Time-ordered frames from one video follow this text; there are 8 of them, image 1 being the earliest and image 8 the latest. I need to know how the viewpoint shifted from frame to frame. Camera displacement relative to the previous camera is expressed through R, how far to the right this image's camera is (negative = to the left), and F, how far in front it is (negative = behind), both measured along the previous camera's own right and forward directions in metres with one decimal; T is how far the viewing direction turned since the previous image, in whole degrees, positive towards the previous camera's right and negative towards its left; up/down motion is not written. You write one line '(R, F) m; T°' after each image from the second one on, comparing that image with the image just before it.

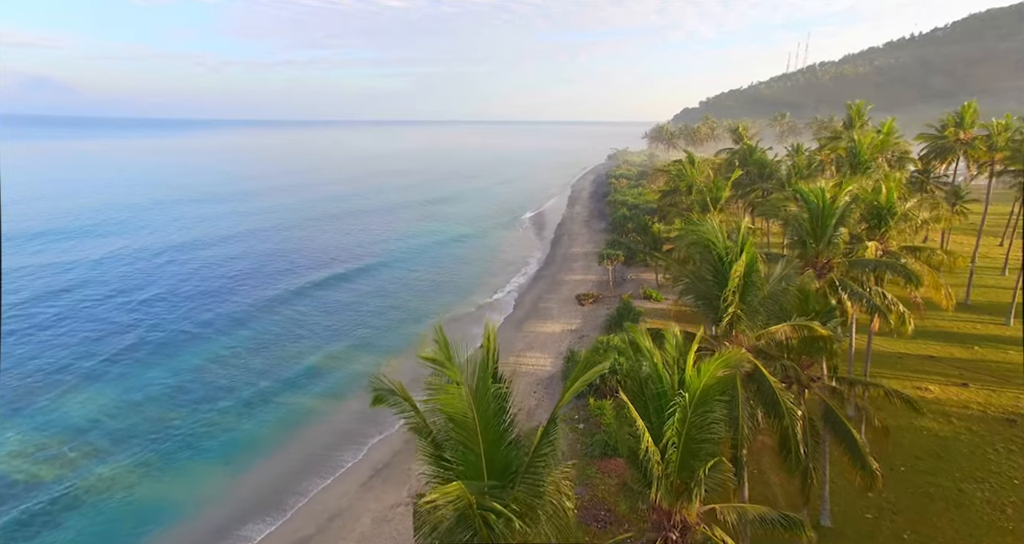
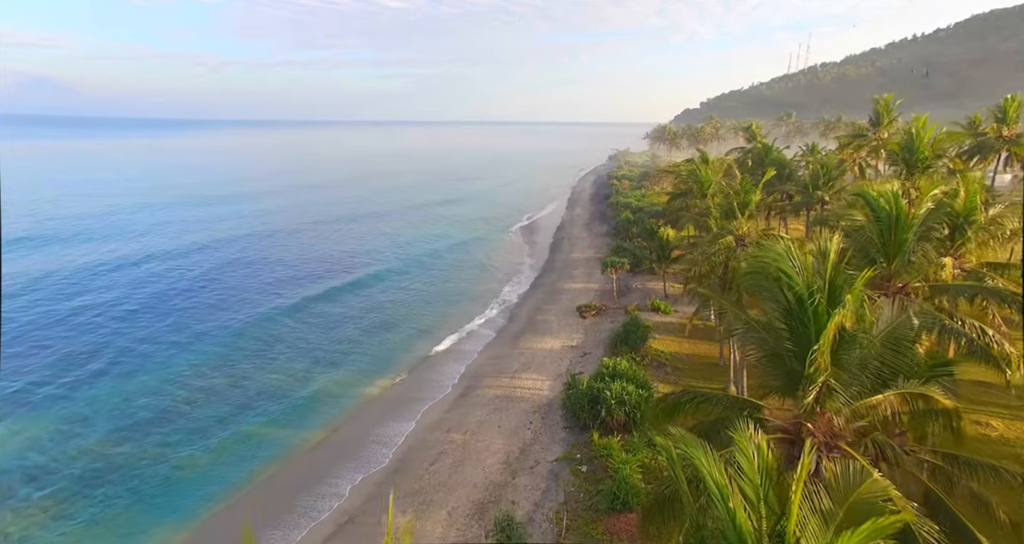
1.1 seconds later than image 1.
(+0.3, +3.4) m; 0°
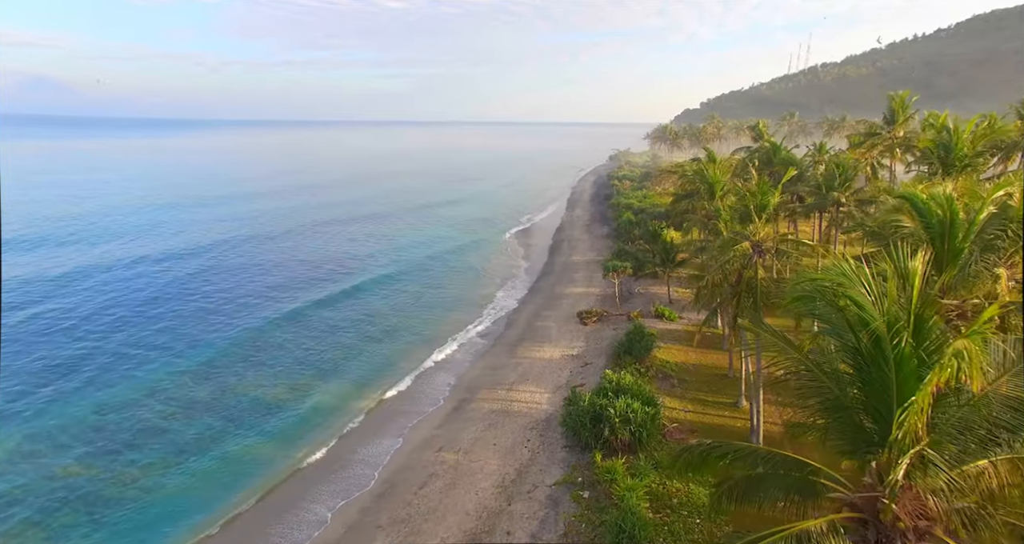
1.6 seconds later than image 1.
(+0.1, +1.7) m; 0°
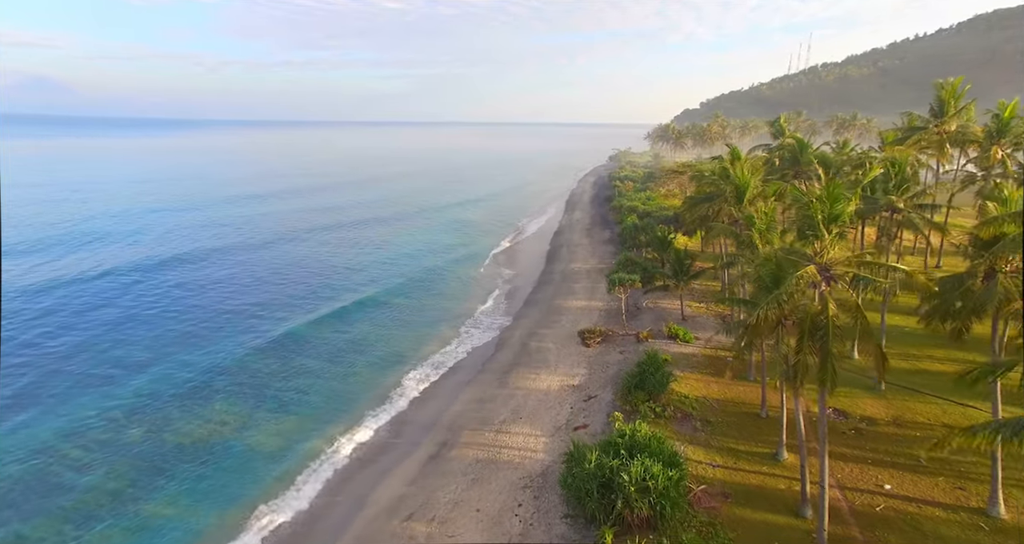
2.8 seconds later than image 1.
(+0.4, +4.5) m; 0°
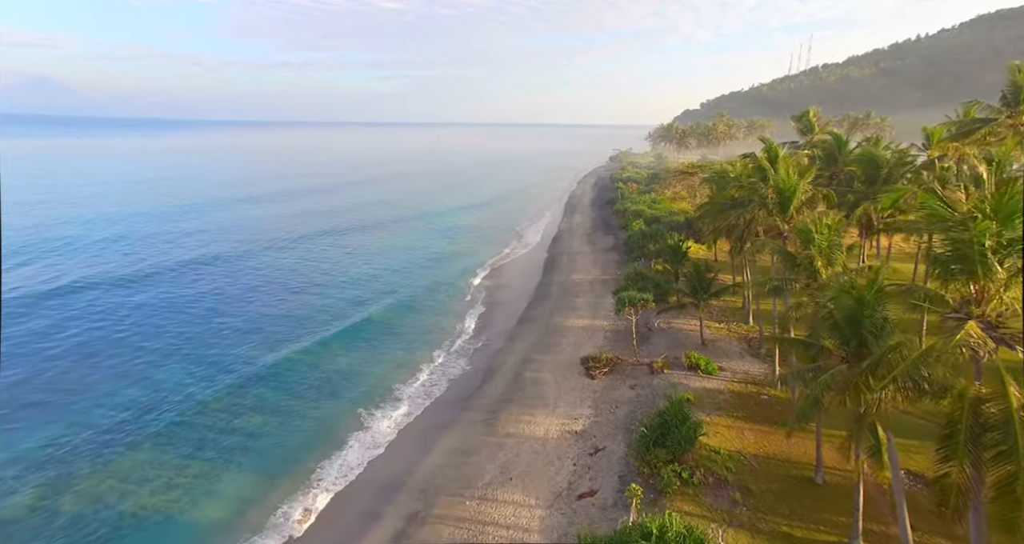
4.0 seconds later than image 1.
(+0.4, +4.8) m; 0°
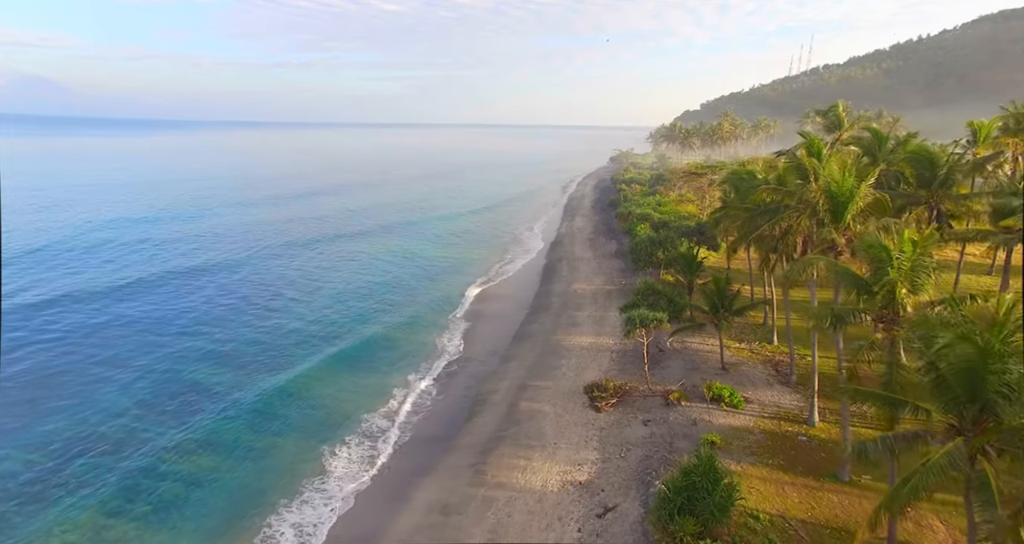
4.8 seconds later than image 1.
(+0.2, +3.6) m; 0°
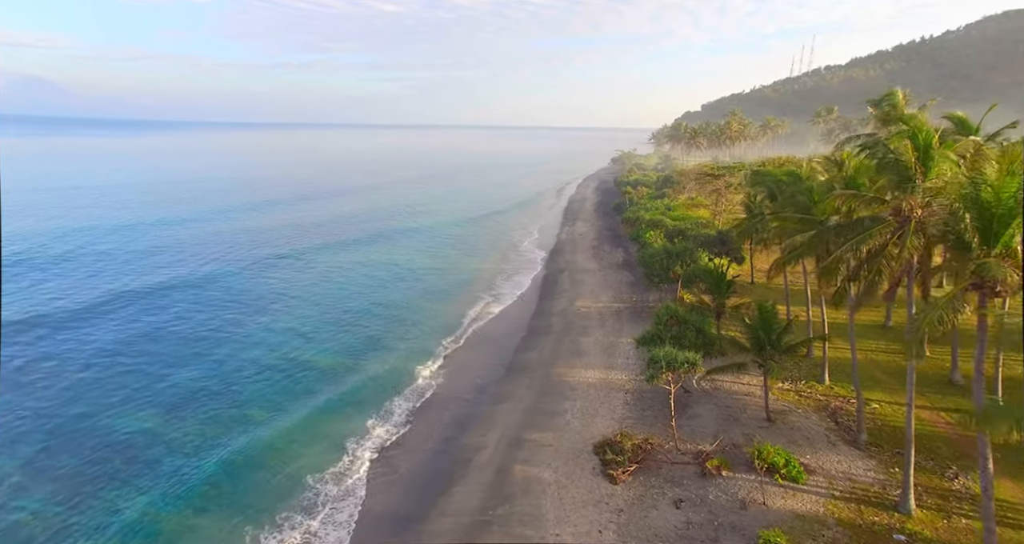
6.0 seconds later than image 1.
(+0.3, +5.3) m; 0°
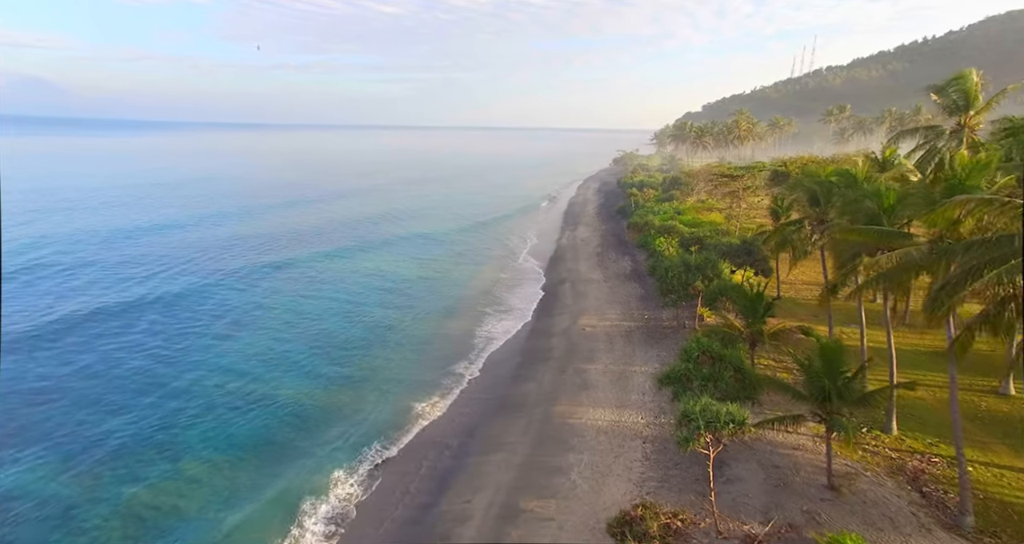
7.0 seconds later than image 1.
(+0.2, +4.5) m; 0°
